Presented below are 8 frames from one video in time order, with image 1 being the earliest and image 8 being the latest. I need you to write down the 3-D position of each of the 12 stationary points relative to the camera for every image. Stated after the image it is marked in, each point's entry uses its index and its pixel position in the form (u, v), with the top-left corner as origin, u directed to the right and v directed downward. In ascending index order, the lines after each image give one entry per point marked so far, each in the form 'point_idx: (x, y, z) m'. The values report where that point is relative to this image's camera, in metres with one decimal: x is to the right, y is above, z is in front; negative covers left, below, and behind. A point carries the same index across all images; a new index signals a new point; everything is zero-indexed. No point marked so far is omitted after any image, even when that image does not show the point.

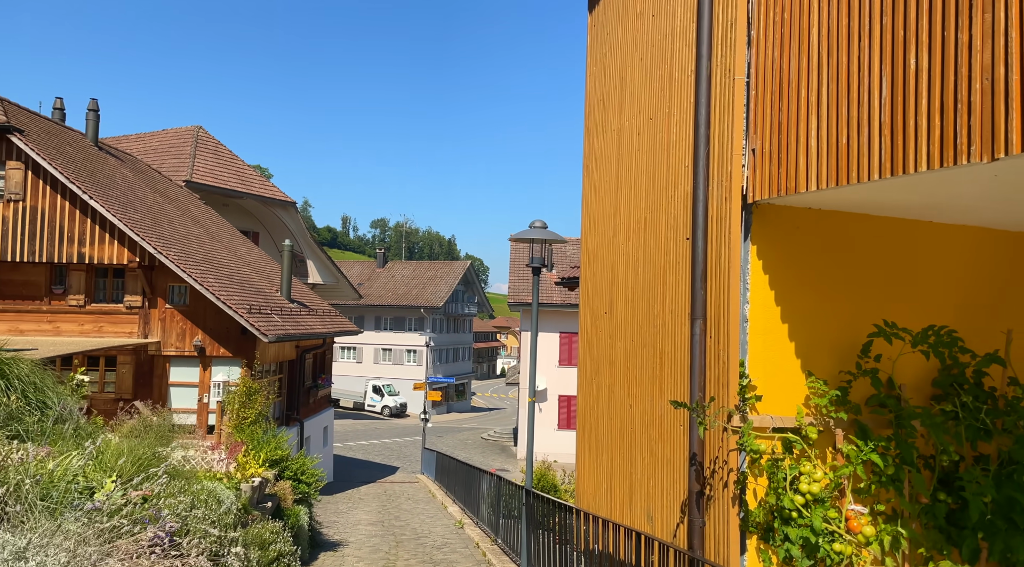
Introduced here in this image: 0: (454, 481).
0: (-1.3, -4.4, +18.6) m
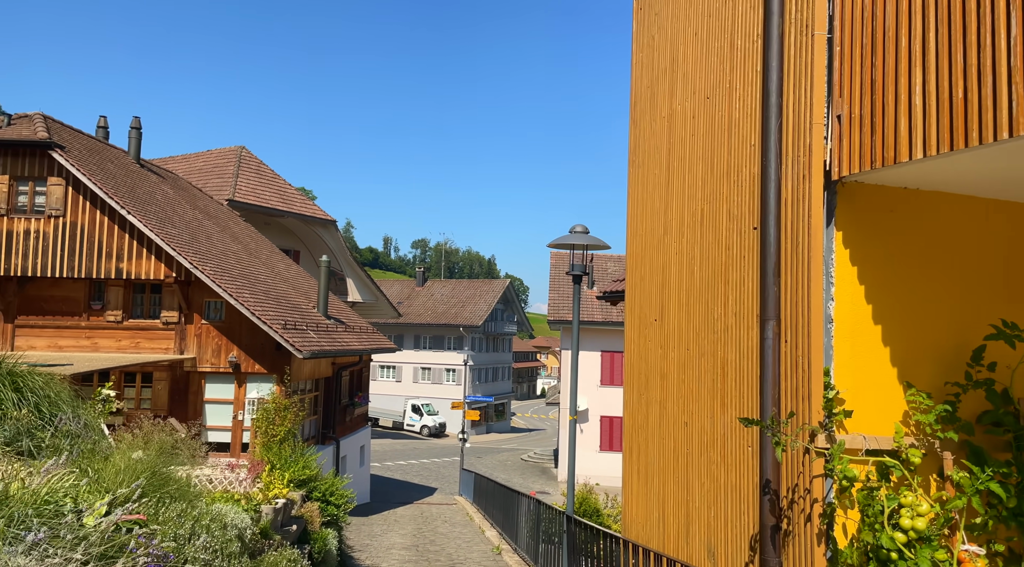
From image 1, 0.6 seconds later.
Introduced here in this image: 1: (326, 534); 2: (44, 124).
0: (-0.4, -4.8, +18.0) m
1: (-2.8, -3.6, +11.9) m
2: (-10.3, +3.5, +18.2) m
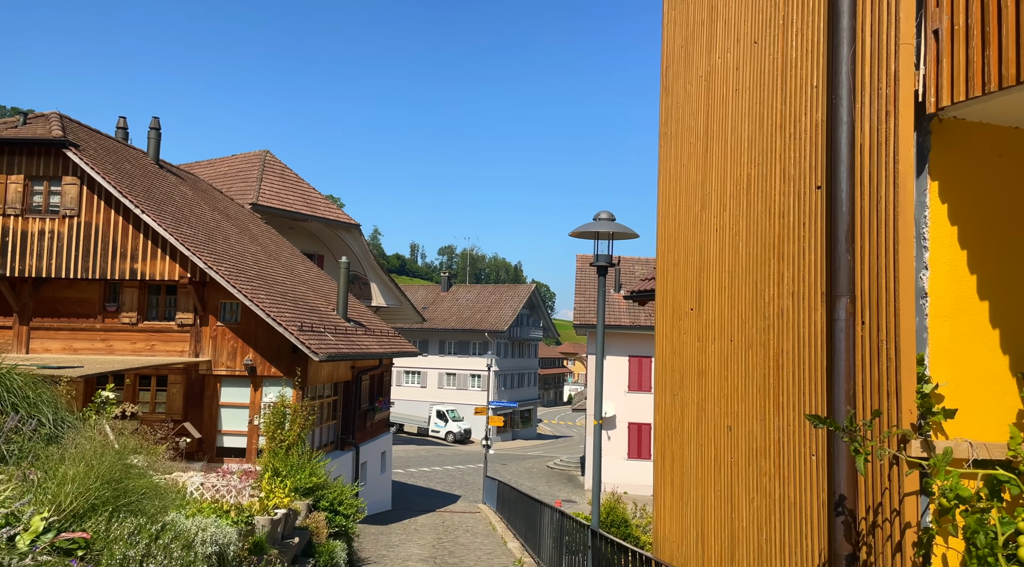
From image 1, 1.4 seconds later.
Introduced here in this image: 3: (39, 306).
0: (+0.1, -4.8, +17.3) m
1: (-2.5, -3.6, +11.3) m
2: (-9.8, +3.5, +17.9) m
3: (-10.1, -0.5, +17.8) m
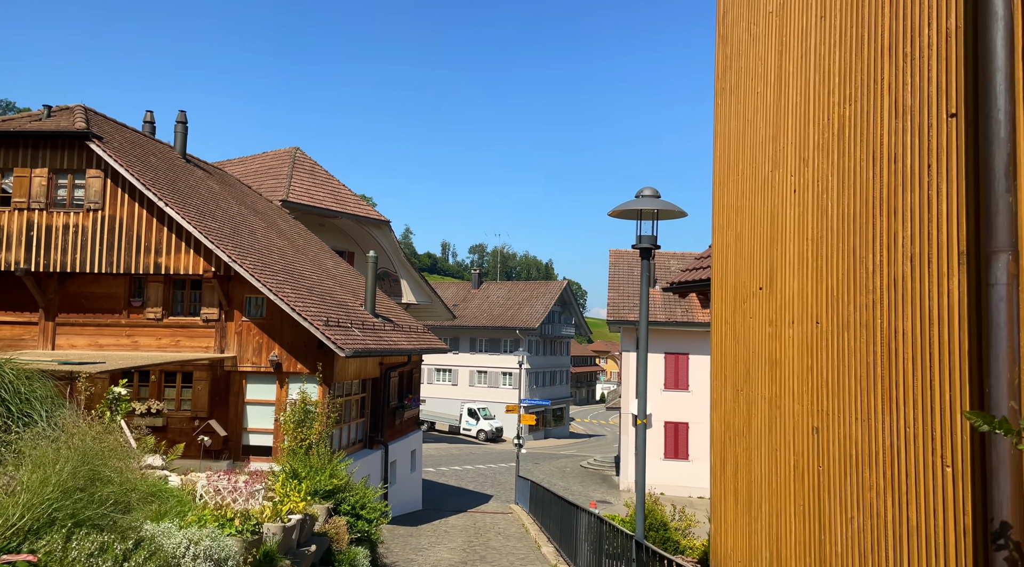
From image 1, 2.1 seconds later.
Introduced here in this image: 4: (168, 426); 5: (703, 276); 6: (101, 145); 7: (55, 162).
0: (+0.7, -4.7, +16.7) m
1: (-2.0, -3.5, +10.8) m
2: (-9.1, +3.6, +17.6) m
3: (-9.4, -0.4, +17.6) m
4: (-6.9, -2.9, +16.7) m
5: (+2.8, +0.1, +12.2) m
6: (-8.3, +2.8, +16.9) m
7: (-9.5, +2.5, +17.3) m
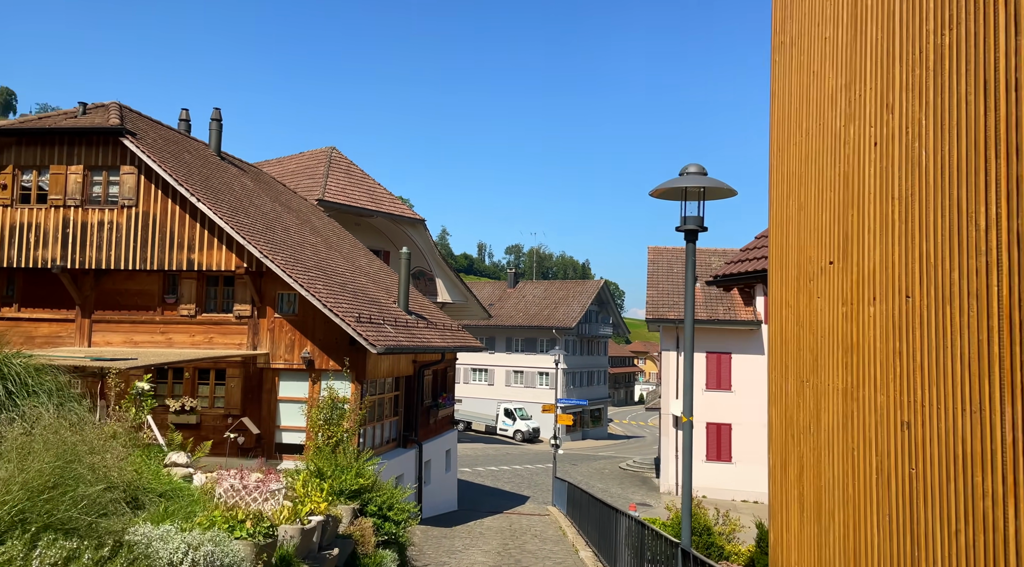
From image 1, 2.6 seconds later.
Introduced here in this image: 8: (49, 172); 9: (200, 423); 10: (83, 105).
0: (+1.4, -4.6, +16.2) m
1: (-1.6, -3.4, +10.4) m
2: (-8.3, +3.6, +17.6) m
3: (-8.7, -0.3, +17.5) m
4: (-6.2, -2.8, +16.6) m
5: (+3.3, +0.2, +11.6) m
6: (-7.6, +2.9, +16.8) m
7: (-8.8, +2.6, +17.3) m
8: (-9.7, +2.3, +17.4) m
9: (-6.2, -2.8, +16.6) m
10: (-9.2, +3.8, +17.8) m
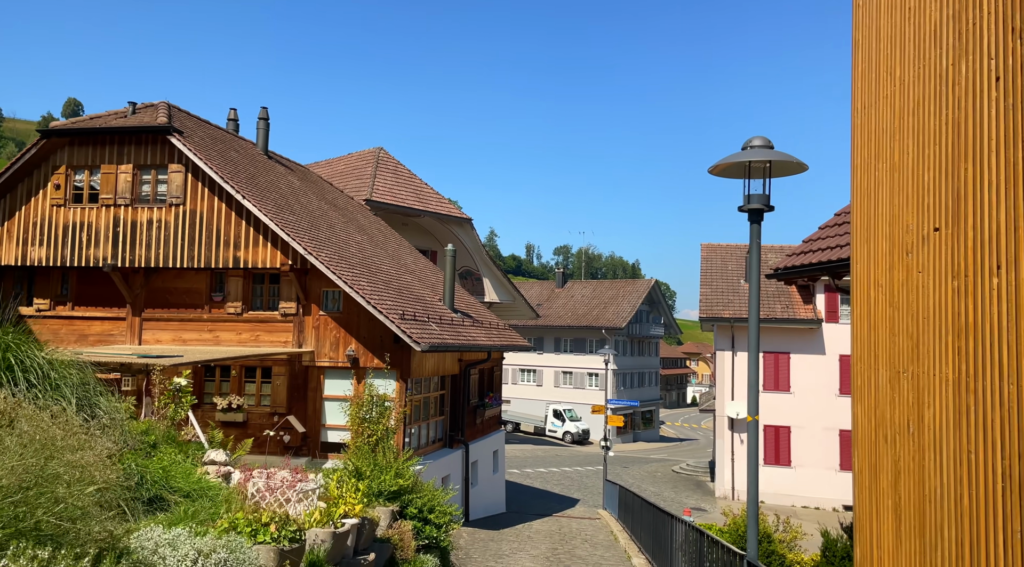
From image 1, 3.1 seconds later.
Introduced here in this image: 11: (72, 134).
0: (+2.4, -4.5, +15.6) m
1: (-1.0, -3.3, +10.0) m
2: (-7.3, +3.7, +17.6) m
3: (-7.7, -0.3, +17.5) m
4: (-5.2, -2.7, +16.5) m
5: (+3.9, +0.3, +10.9) m
6: (-6.7, +2.9, +16.7) m
7: (-7.8, +2.6, +17.3) m
8: (-8.7, +2.4, +17.5) m
9: (-5.3, -2.7, +16.5) m
10: (-8.2, +3.9, +17.9) m
11: (-9.1, +3.1, +17.2) m
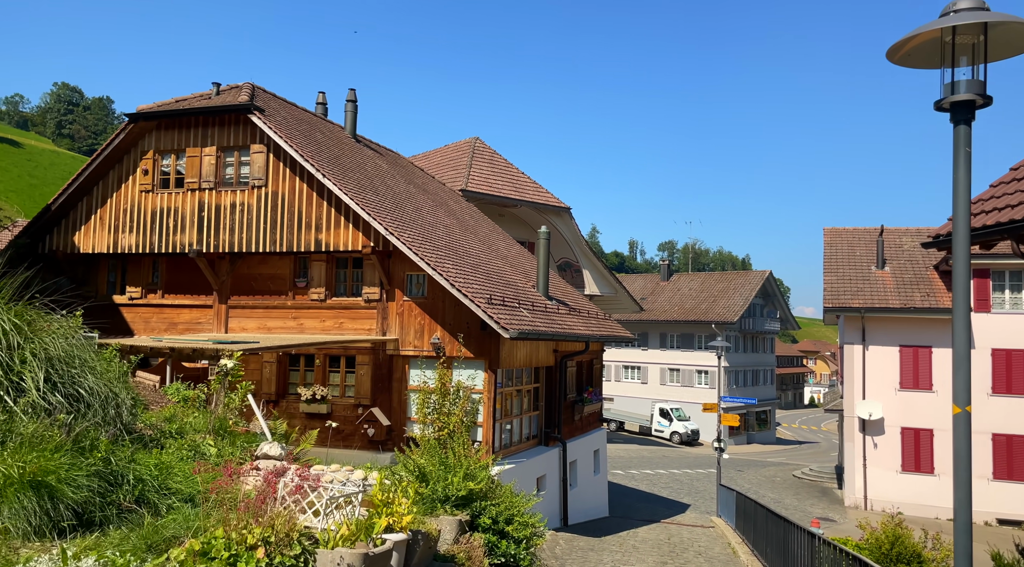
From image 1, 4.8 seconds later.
0: (+4.1, -4.1, +13.7) m
1: (0.0, -3.0, +8.6) m
2: (-5.3, +4.0, +16.9) m
3: (-5.7, 0.0, +16.9) m
4: (-3.4, -2.4, +15.5) m
5: (+5.0, +0.7, +8.9) m
6: (-4.8, +3.2, +16.0) m
7: (-5.8, +2.9, +16.7) m
8: (-6.7, +2.6, +17.0) m
9: (-3.4, -2.4, +15.5) m
10: (-6.1, +4.1, +17.3) m
11: (-7.1, +3.4, +16.7) m
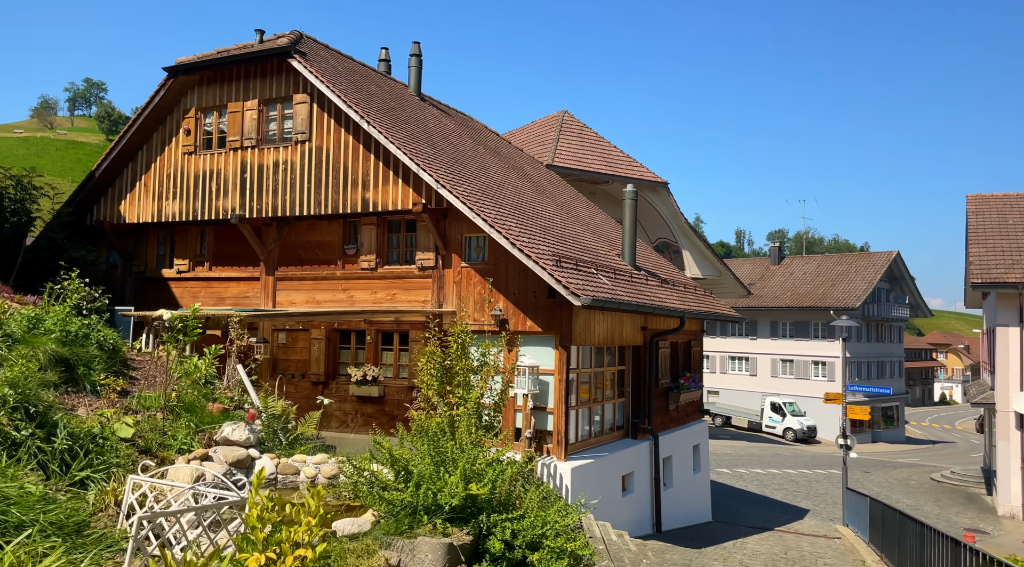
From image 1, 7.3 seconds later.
0: (+5.1, -3.5, +10.8) m
1: (+0.4, -2.5, +6.2) m
2: (-3.9, +4.5, +15.1) m
3: (-4.2, +0.6, +15.2) m
4: (-2.1, -1.9, +13.5) m
5: (+5.4, +1.2, +5.9) m
6: (-3.5, +3.8, +14.1) m
7: (-4.4, +3.5, +15.0) m
8: (-5.2, +3.2, +15.4) m
9: (-2.1, -1.9, +13.5) m
10: (-4.7, +4.7, +15.6) m
11: (-5.7, +3.9, +15.2) m
